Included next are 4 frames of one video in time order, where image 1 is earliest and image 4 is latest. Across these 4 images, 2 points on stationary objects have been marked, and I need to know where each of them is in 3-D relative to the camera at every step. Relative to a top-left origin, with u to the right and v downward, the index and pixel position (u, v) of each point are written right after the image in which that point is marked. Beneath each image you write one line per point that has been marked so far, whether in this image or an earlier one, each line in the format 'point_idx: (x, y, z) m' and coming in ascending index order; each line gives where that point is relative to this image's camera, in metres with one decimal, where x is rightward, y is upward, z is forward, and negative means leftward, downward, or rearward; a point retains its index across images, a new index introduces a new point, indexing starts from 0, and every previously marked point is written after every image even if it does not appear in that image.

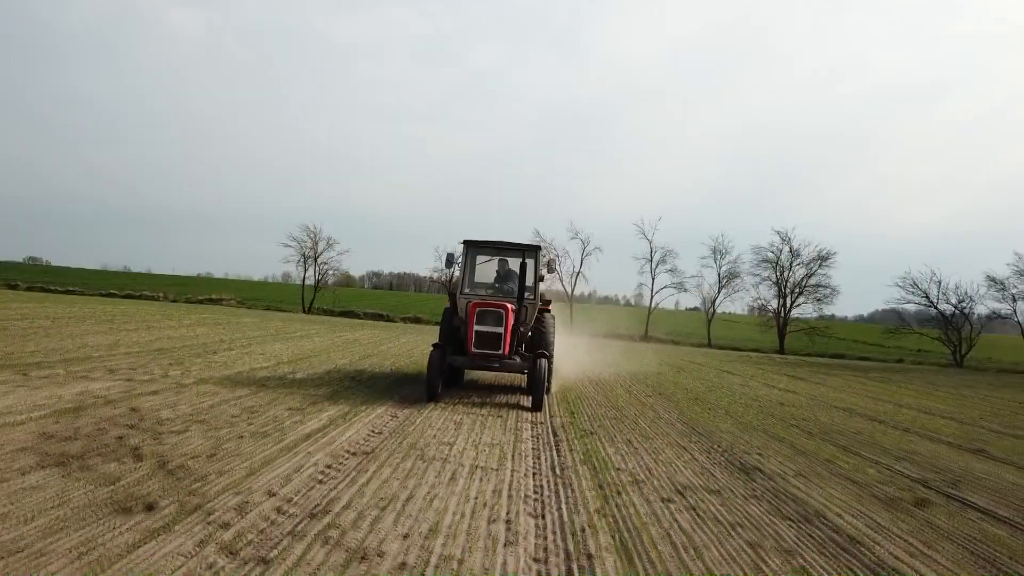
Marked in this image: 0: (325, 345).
0: (-4.8, -1.5, +15.4) m
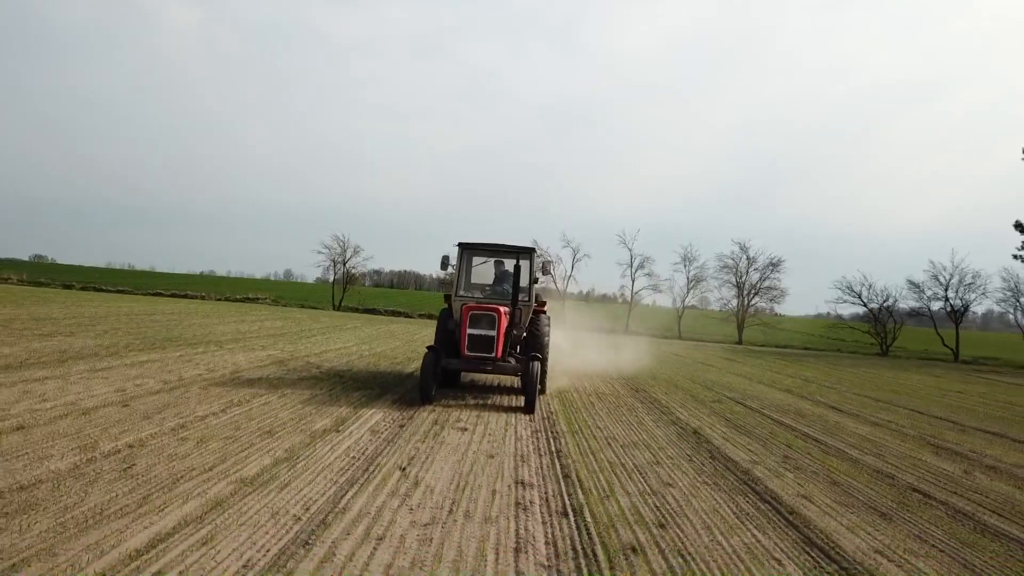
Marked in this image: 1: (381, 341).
0: (-4.7, -1.5, +18.2) m
1: (-3.7, -1.4, +16.7) m
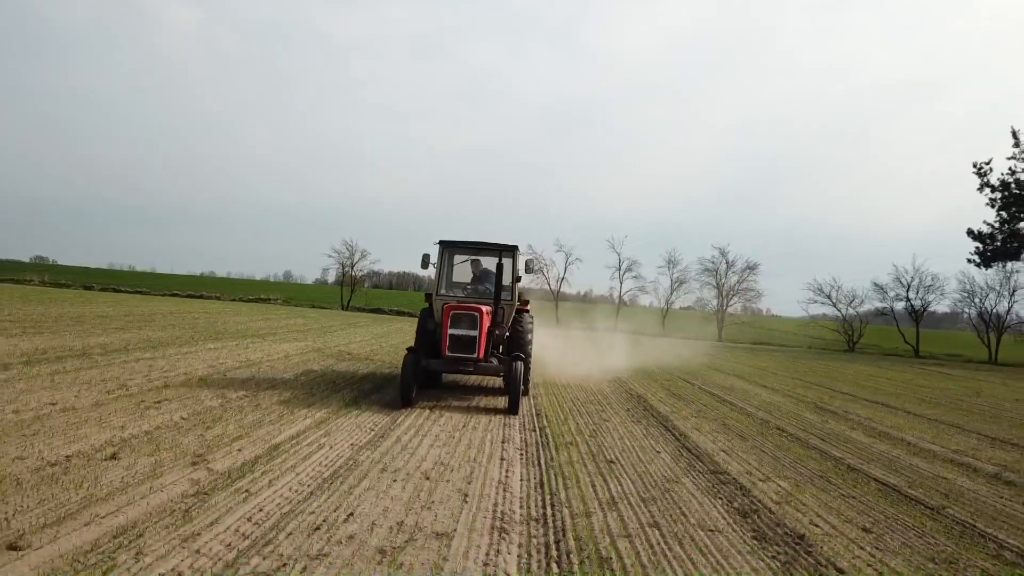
0: (-4.8, -1.5, +19.6) m
1: (-3.8, -1.5, +18.1) m
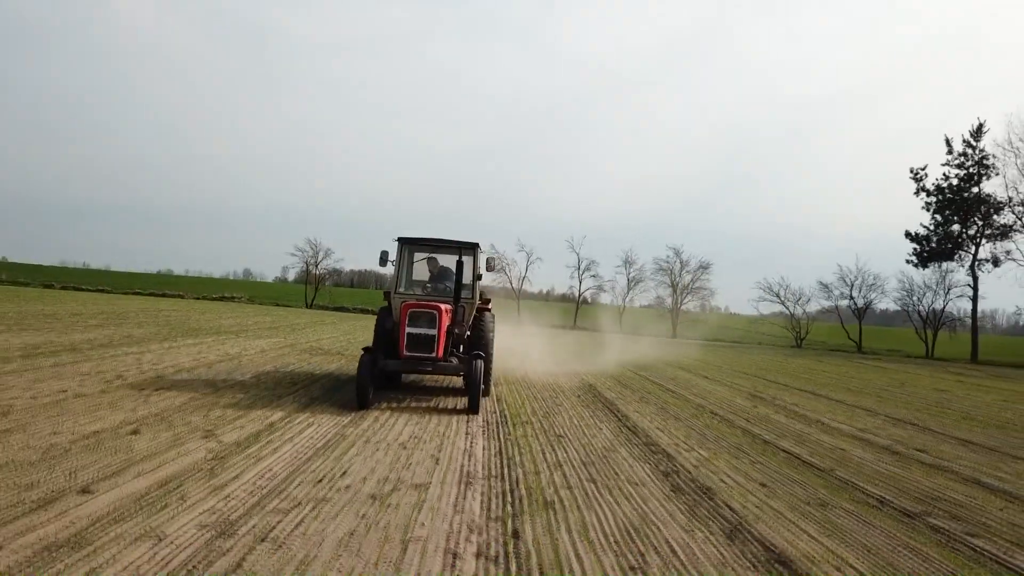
0: (-6.1, -1.5, +19.6) m
1: (-5.0, -1.4, +18.2) m
